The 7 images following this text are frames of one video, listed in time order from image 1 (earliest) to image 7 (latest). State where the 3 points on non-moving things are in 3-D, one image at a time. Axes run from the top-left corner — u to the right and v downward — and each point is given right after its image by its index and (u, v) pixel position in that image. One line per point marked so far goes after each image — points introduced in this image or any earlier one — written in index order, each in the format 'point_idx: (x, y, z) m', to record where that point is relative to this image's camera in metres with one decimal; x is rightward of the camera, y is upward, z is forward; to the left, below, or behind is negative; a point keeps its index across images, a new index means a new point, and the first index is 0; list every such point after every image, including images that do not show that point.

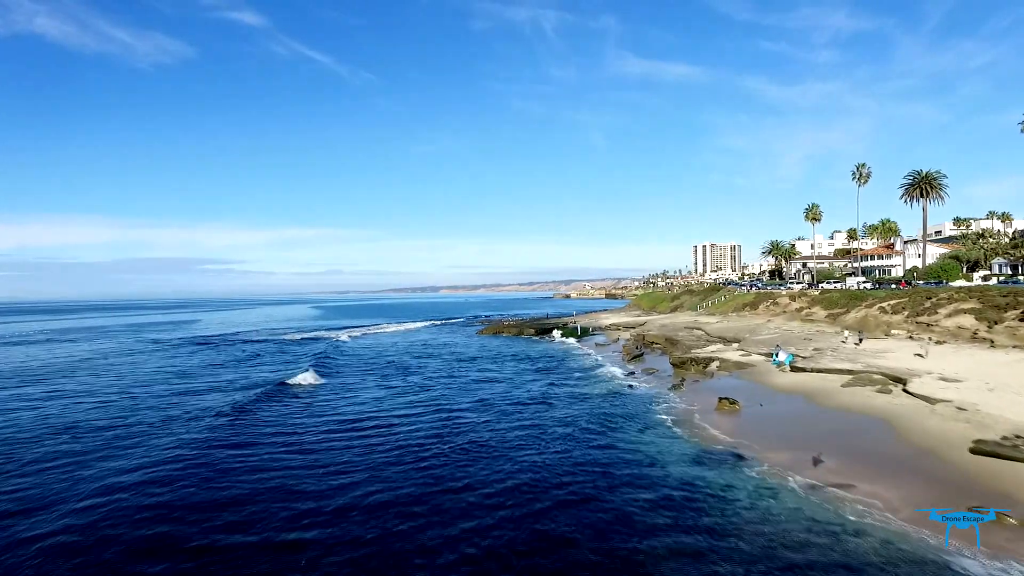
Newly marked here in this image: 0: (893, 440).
0: (+12.8, -5.1, +17.6) m
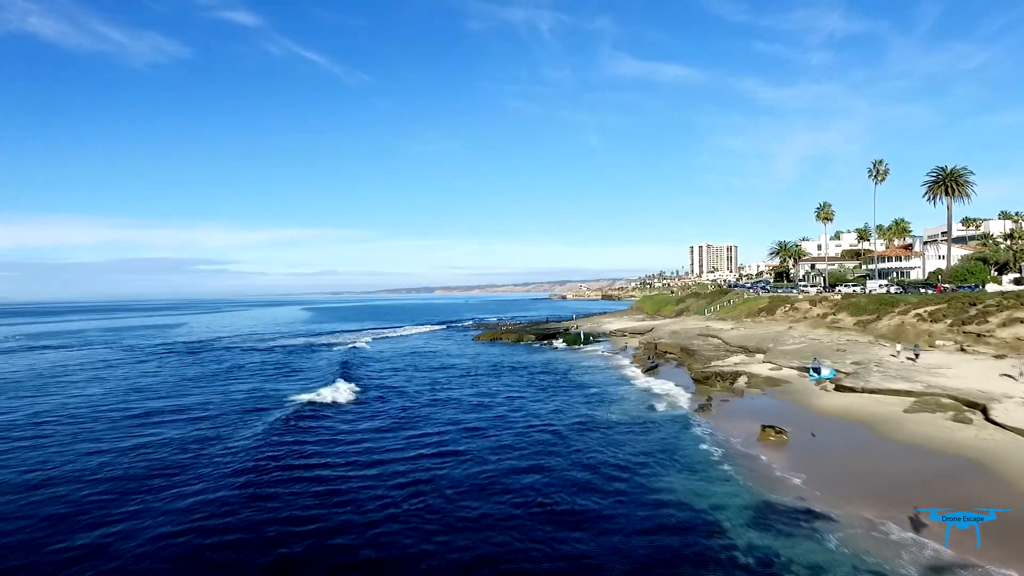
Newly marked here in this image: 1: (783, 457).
0: (+13.1, -5.4, +14.0) m
1: (+9.6, -5.9, +18.5) m
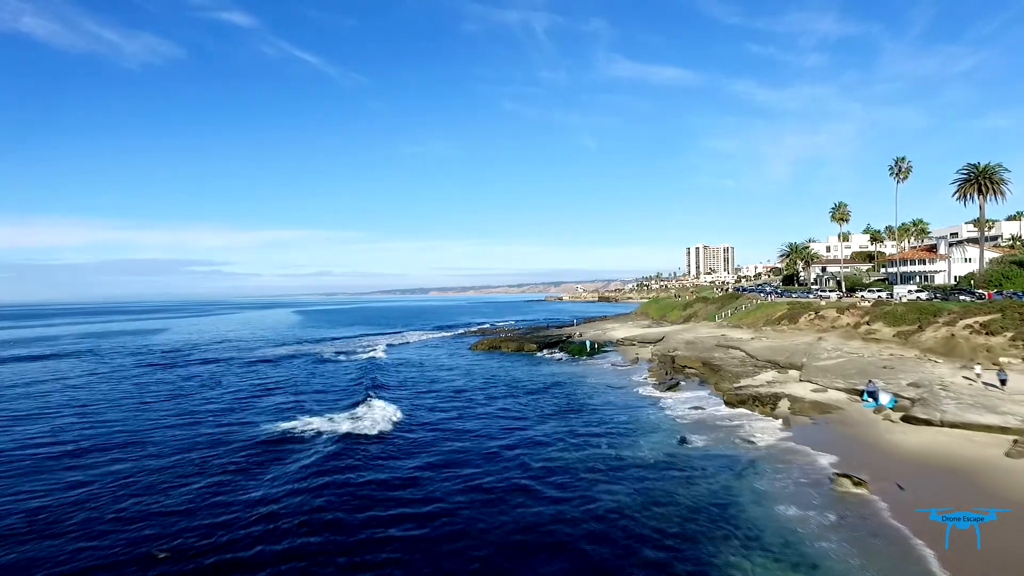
0: (+13.5, -5.9, +10.0) m
1: (+9.9, -6.4, +14.5) m
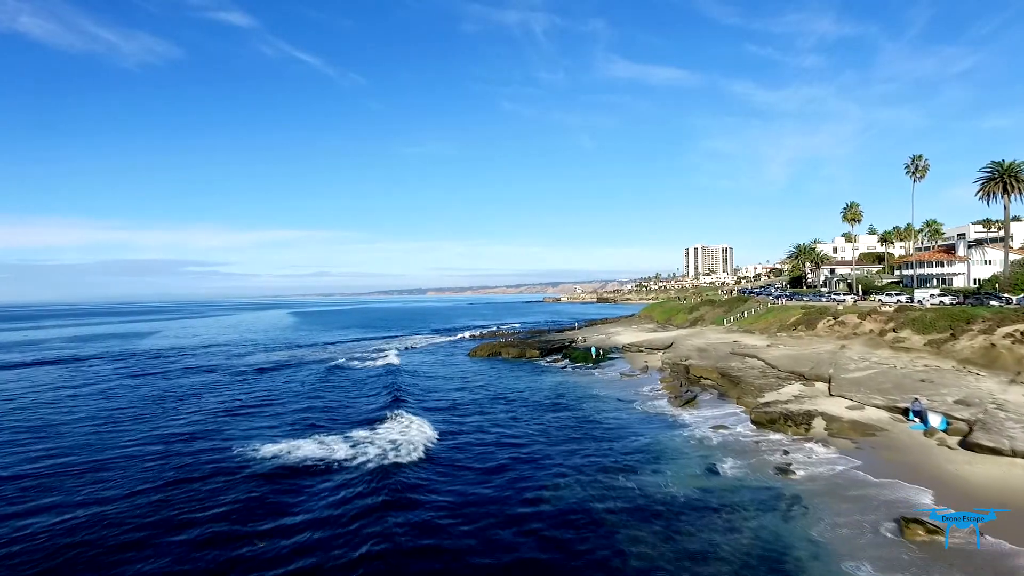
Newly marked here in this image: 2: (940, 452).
0: (+13.8, -6.2, +7.5) m
1: (+10.3, -6.7, +11.9) m
2: (+15.4, -5.8, +18.9) m
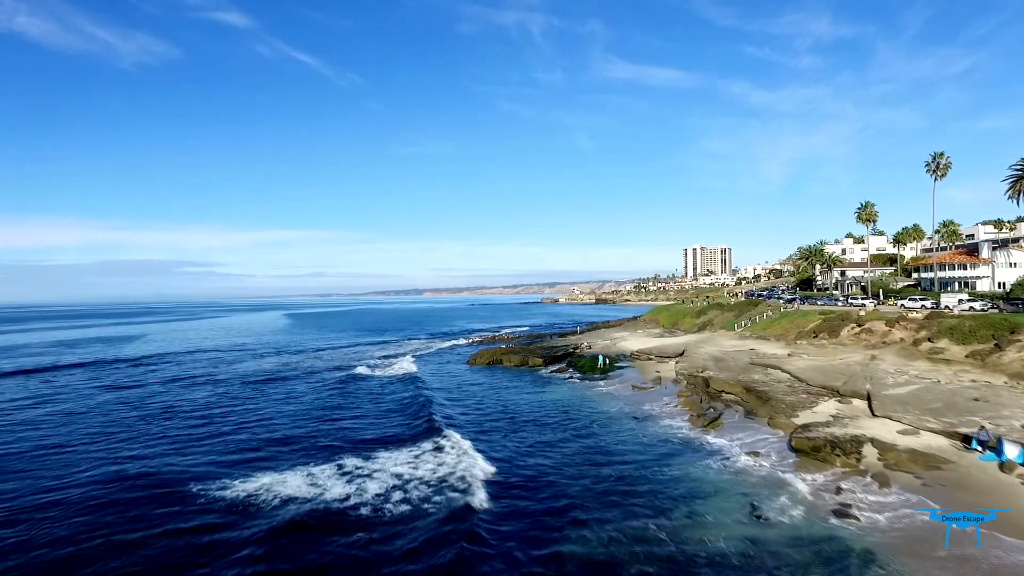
0: (+14.2, -6.6, +4.6) m
1: (+10.6, -7.1, +9.1) m
2: (+15.8, -6.2, +16.0) m
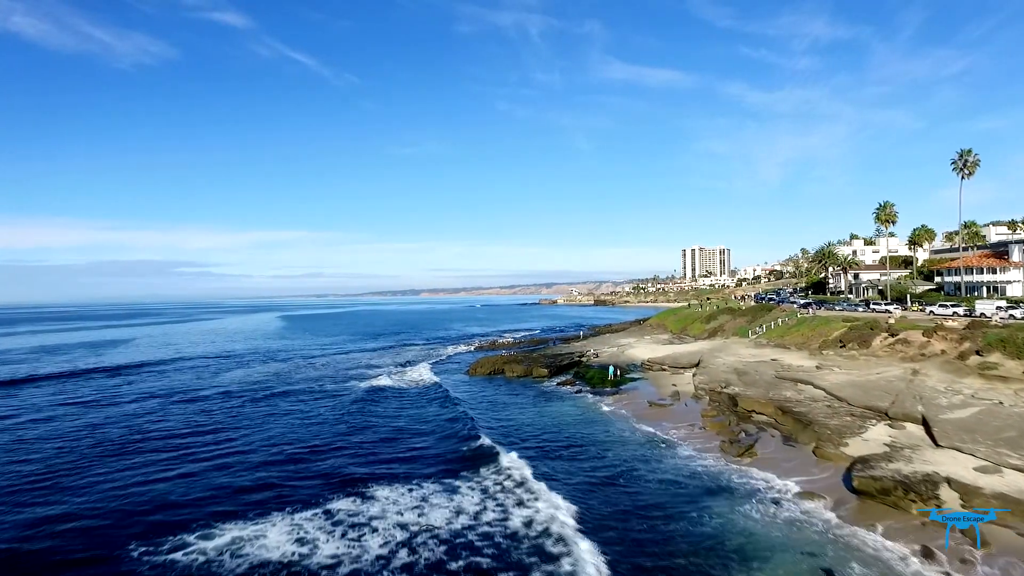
0: (+14.7, -7.1, +1.4) m
1: (+11.1, -7.6, +5.8) m
2: (+16.2, -6.6, +12.8) m
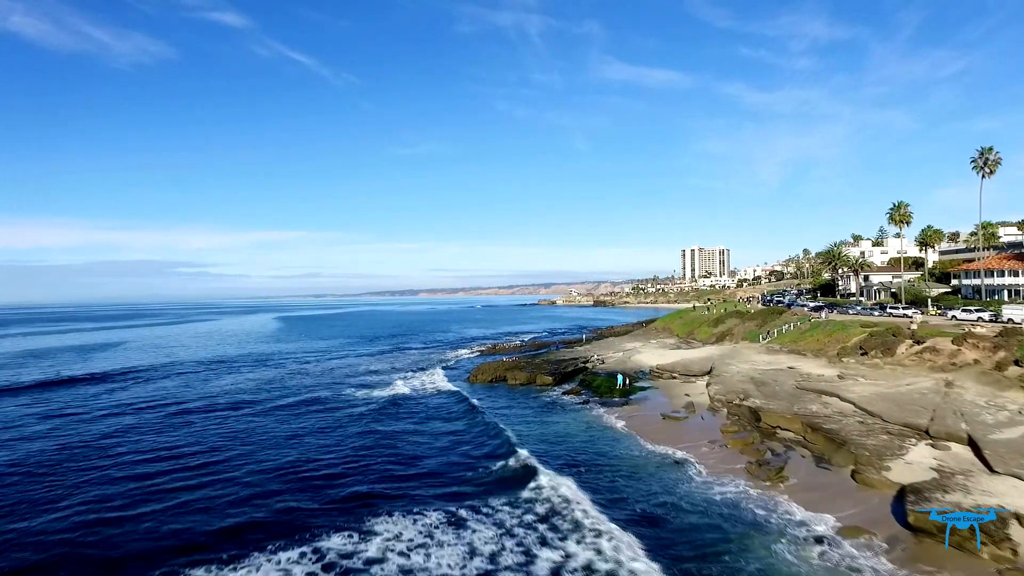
0: (+15.1, -7.4, -0.8) m
1: (+11.5, -7.9, +3.7) m
2: (+16.6, -7.0, +10.7) m
